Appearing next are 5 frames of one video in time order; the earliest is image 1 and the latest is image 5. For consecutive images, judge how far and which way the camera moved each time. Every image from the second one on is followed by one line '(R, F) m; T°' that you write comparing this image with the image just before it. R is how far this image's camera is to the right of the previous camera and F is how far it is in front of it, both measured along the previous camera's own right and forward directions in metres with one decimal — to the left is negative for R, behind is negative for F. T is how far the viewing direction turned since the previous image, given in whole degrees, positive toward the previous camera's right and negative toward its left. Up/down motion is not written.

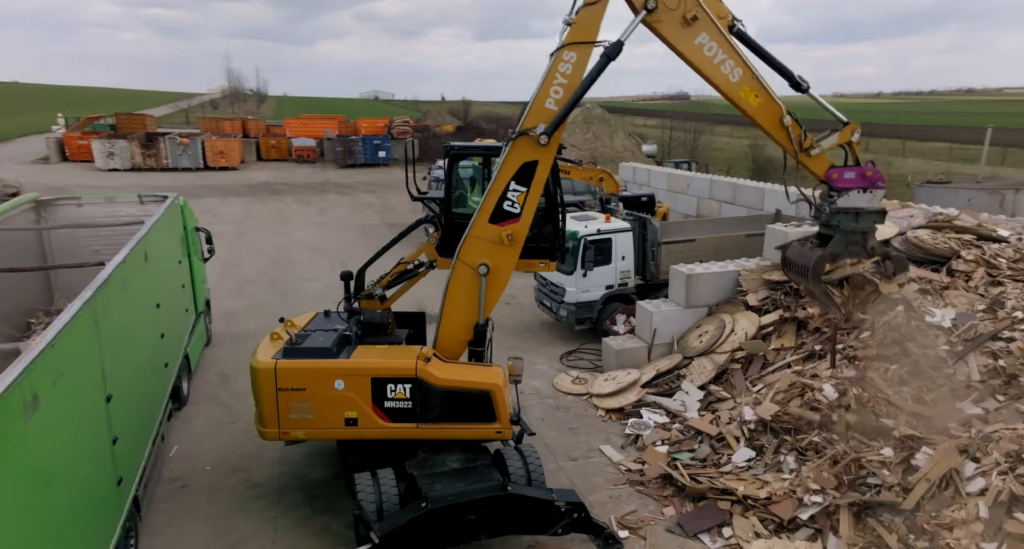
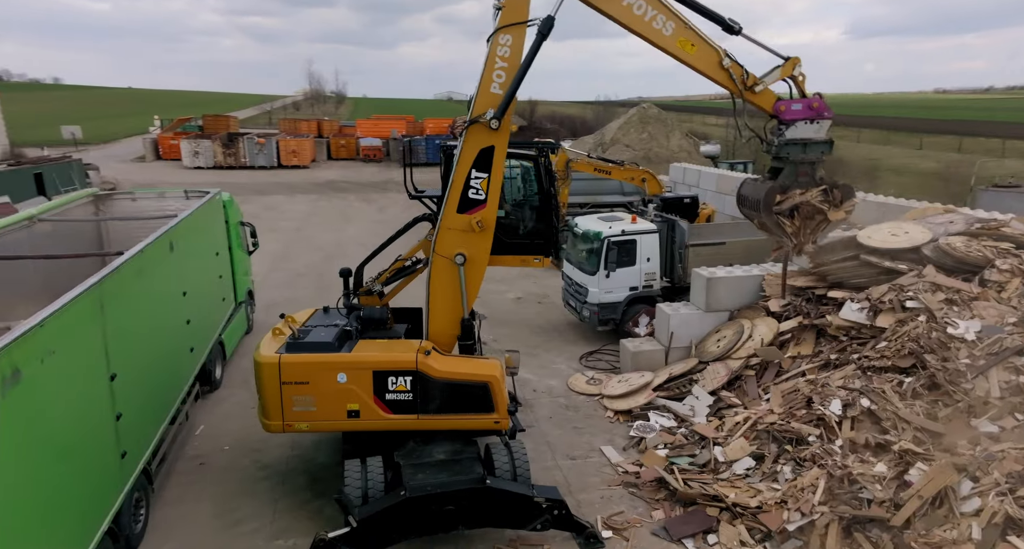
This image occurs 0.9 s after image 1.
(+0.8, -0.1) m; -6°
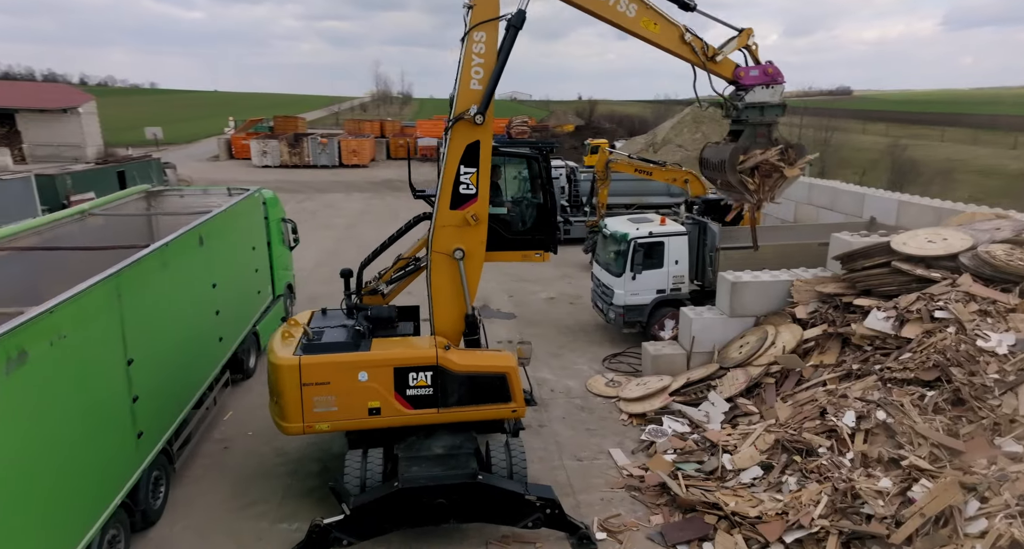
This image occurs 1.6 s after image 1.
(+0.6, -0.1) m; -6°
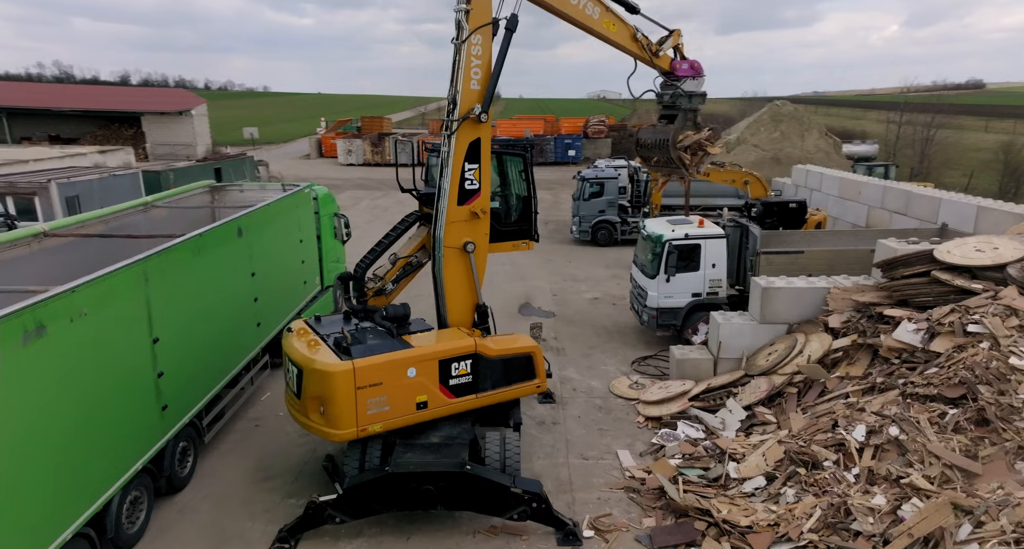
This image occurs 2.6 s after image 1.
(+0.9, -0.1) m; -8°
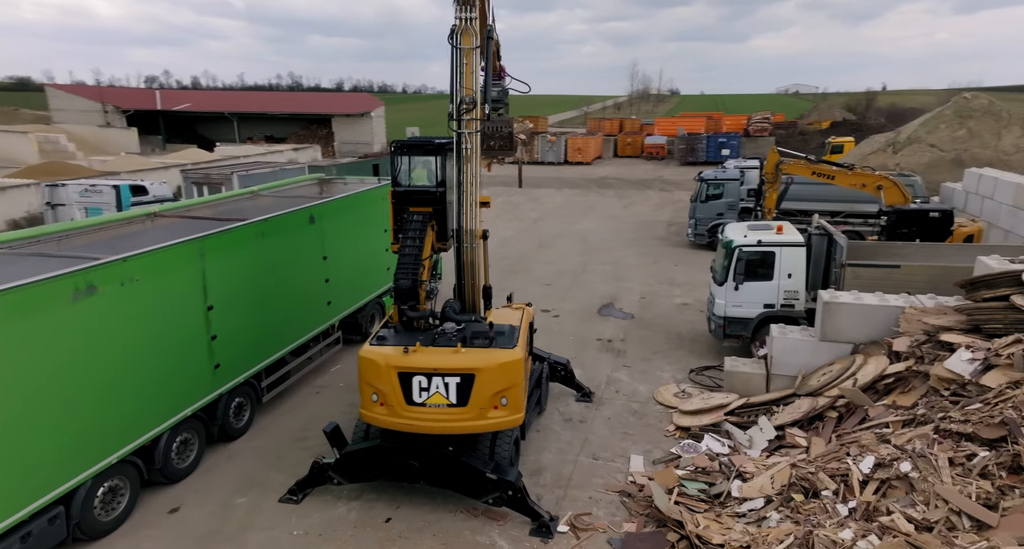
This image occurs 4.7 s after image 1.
(+1.9, 0.0) m; -16°
